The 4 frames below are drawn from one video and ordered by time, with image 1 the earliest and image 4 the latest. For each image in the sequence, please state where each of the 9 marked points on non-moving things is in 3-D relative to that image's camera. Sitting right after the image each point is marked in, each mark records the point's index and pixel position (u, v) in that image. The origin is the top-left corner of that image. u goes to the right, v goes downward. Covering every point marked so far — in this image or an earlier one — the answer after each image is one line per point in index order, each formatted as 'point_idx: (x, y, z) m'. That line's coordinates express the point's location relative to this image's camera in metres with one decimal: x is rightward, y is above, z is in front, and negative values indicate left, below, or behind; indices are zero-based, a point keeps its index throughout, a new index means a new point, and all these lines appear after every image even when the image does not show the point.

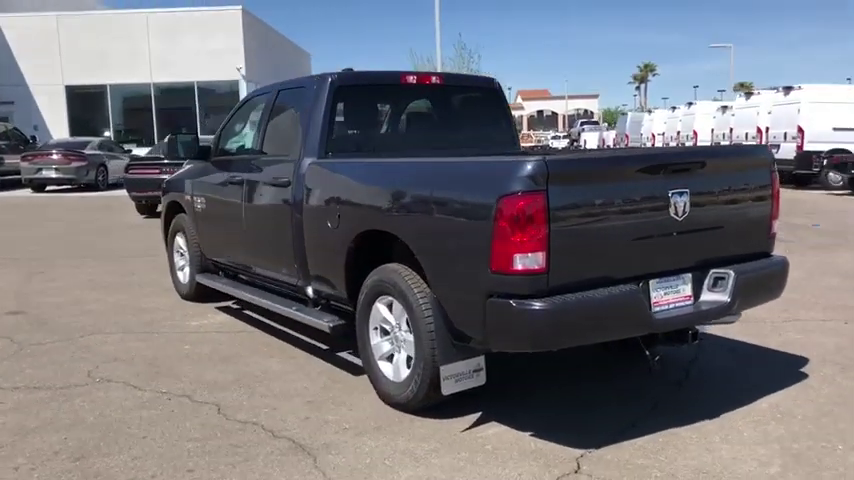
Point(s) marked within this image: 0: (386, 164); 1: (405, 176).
0: (-0.2, +0.5, +4.8) m
1: (-0.1, +0.4, +4.6) m
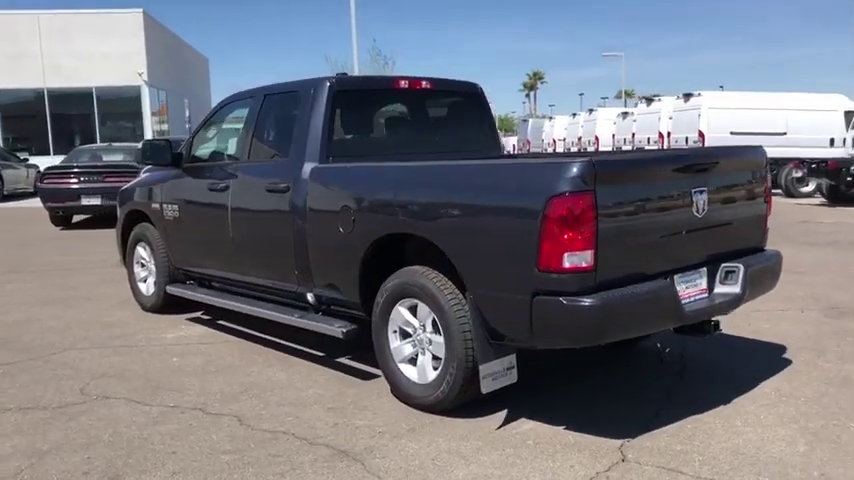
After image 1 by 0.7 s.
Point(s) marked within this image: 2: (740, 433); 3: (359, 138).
0: (-0.1, +0.4, +4.9) m
1: (0.0, +0.4, +4.6) m
2: (+1.7, -1.0, +4.3) m
3: (-0.5, +0.7, +5.8) m
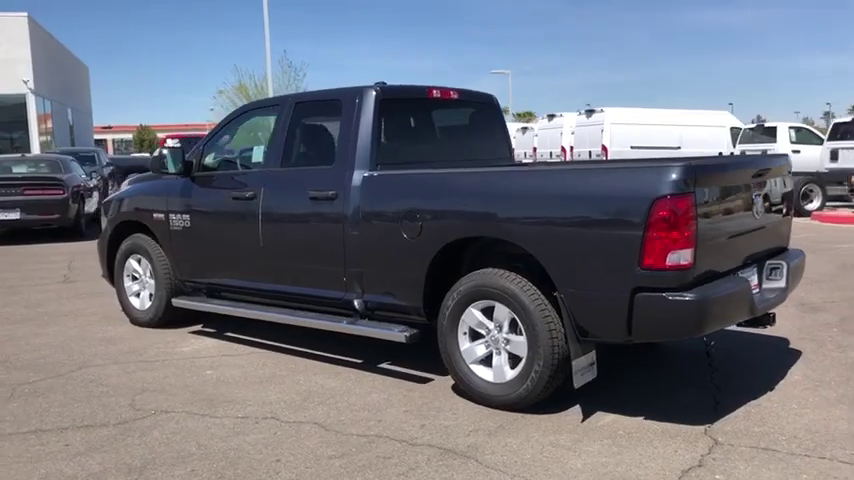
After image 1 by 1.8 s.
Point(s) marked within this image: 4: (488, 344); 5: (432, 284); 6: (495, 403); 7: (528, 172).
0: (+0.3, +0.4, +5.0) m
1: (+0.5, +0.3, +4.8) m
2: (+2.2, -1.0, +4.7) m
3: (-0.2, +0.7, +5.9) m
4: (+0.4, -0.7, +5.0) m
5: (0.0, -0.3, +5.4) m
6: (+0.4, -1.0, +4.9) m
7: (+0.6, +0.4, +4.8) m
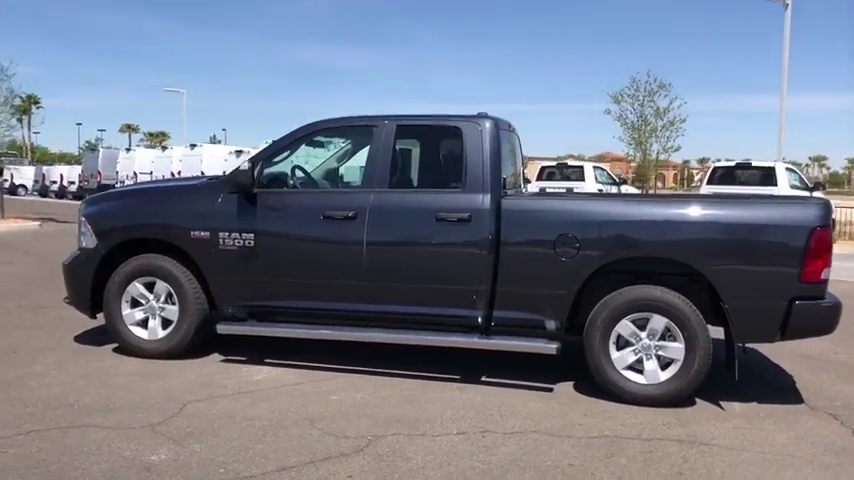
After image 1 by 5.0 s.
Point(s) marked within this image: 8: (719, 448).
0: (+1.5, +0.3, +5.8) m
1: (+1.7, +0.2, +5.7) m
2: (+3.3, -1.2, +6.4) m
3: (+0.6, +0.5, +6.4) m
4: (+1.5, -0.8, +5.8) m
5: (+1.1, -0.4, +6.0) m
6: (+1.6, -1.2, +5.7) m
7: (+1.8, +0.3, +5.7) m
8: (+1.8, -1.3, +4.9) m
